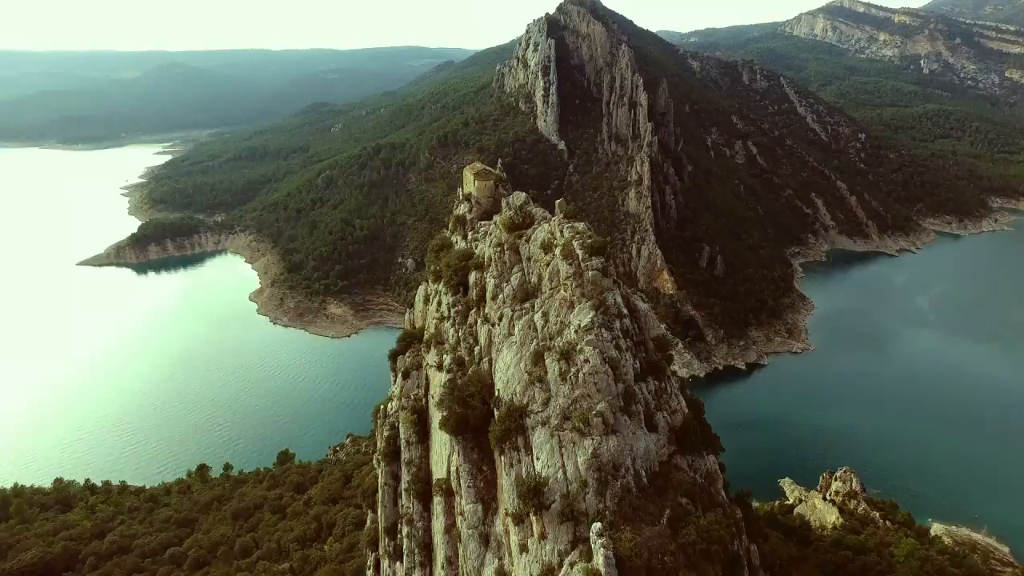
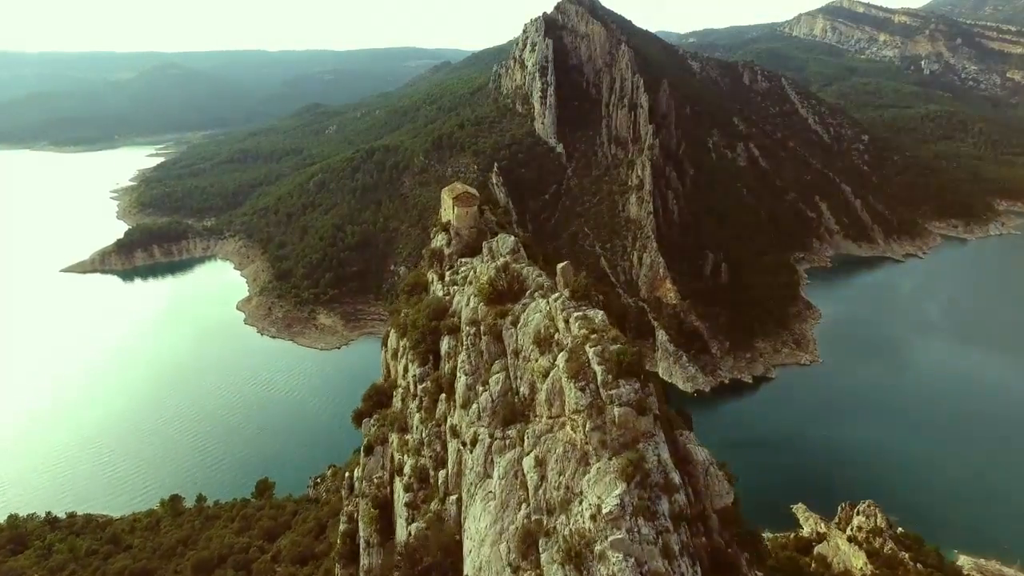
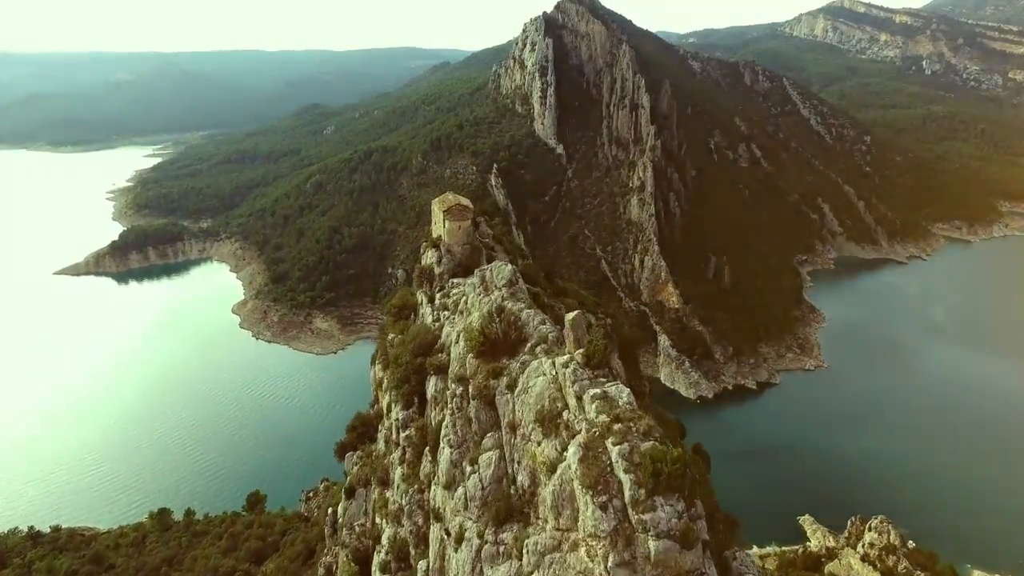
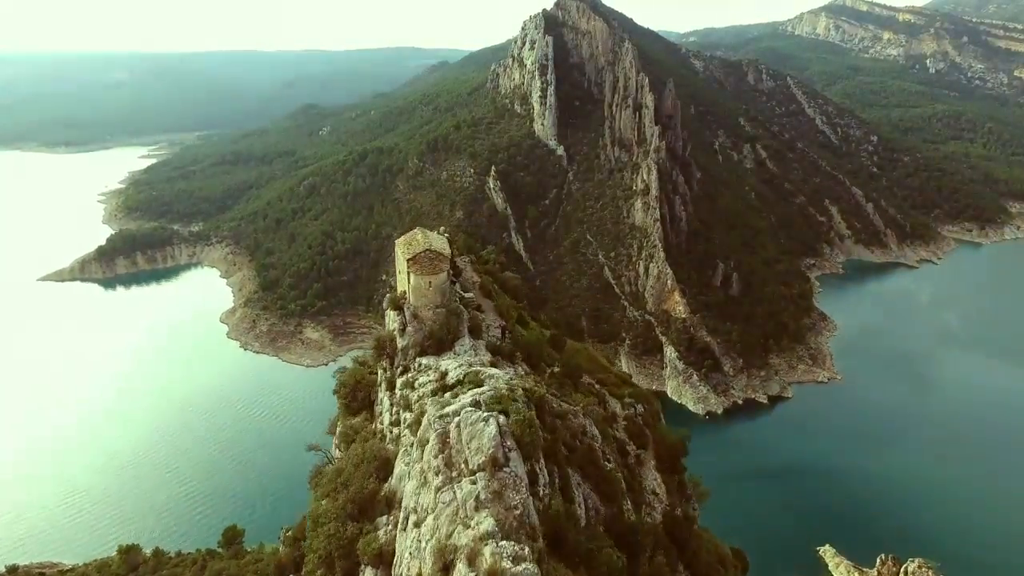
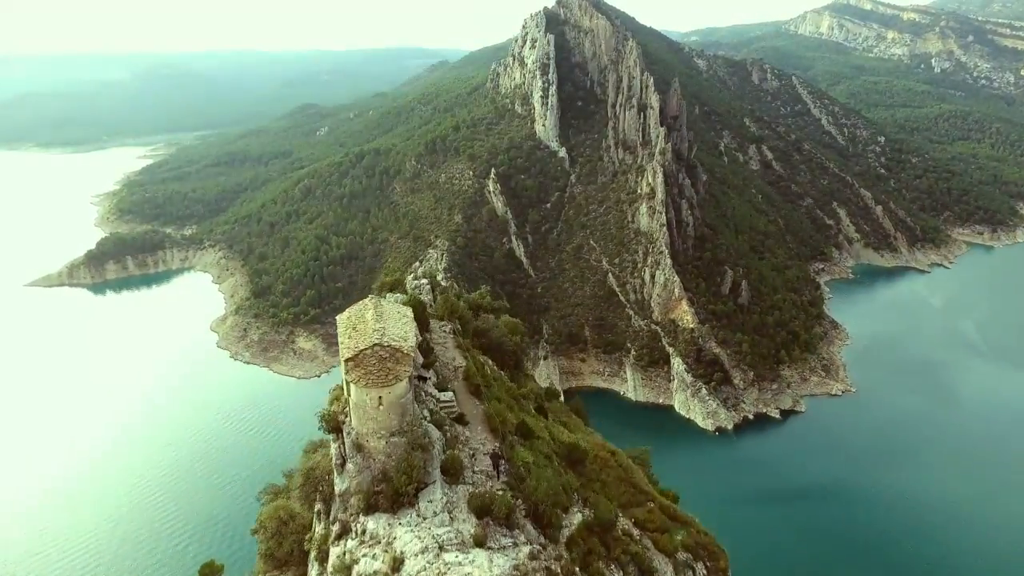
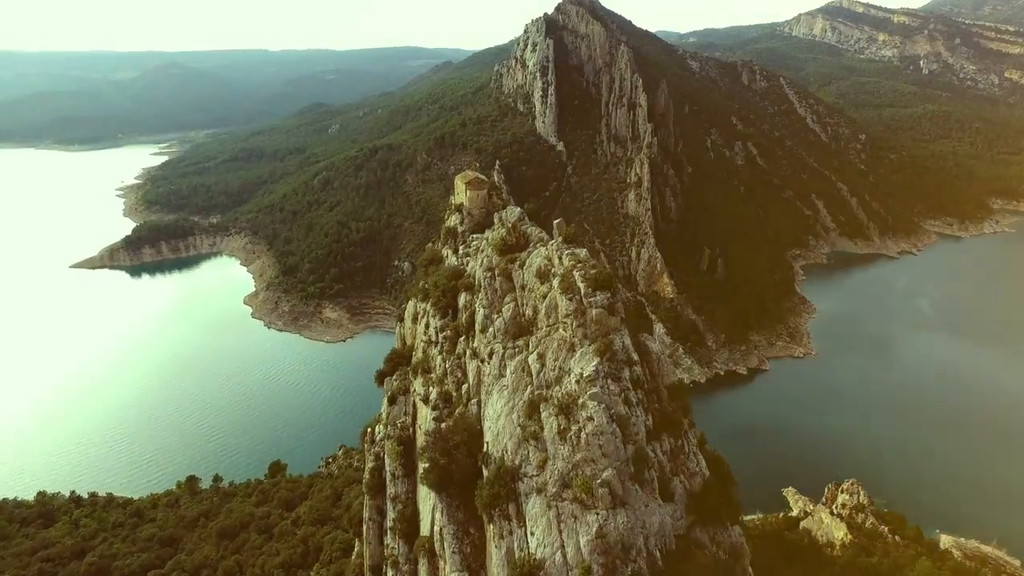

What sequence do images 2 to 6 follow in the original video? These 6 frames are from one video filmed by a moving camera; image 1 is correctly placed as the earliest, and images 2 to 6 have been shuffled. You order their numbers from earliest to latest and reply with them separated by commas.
6, 2, 3, 4, 5
